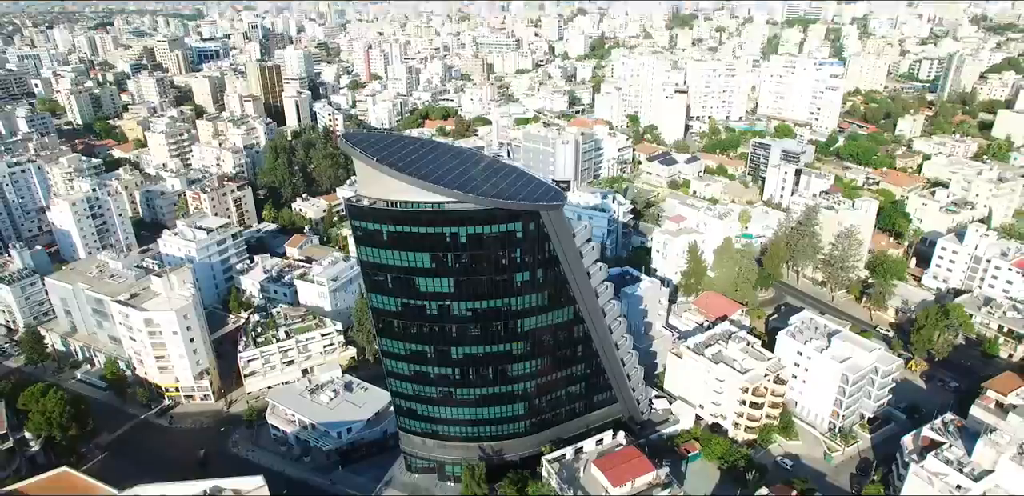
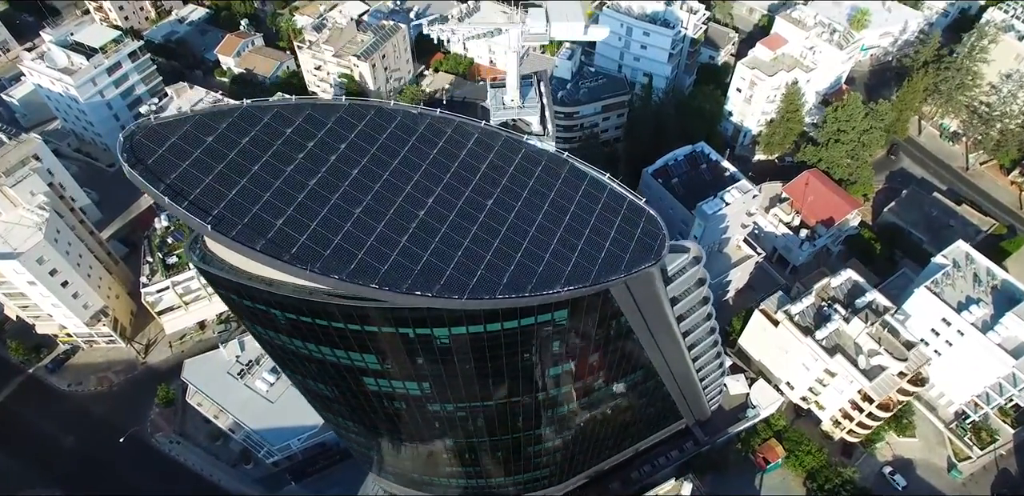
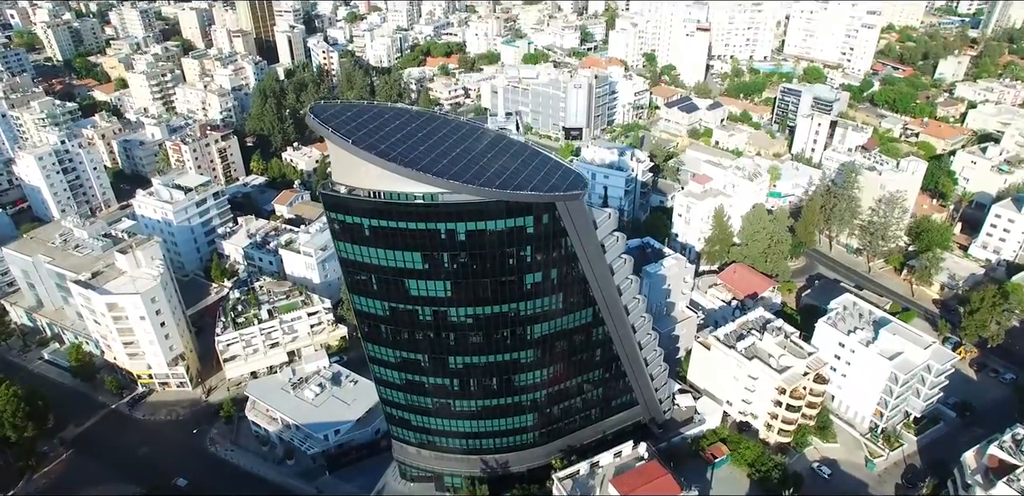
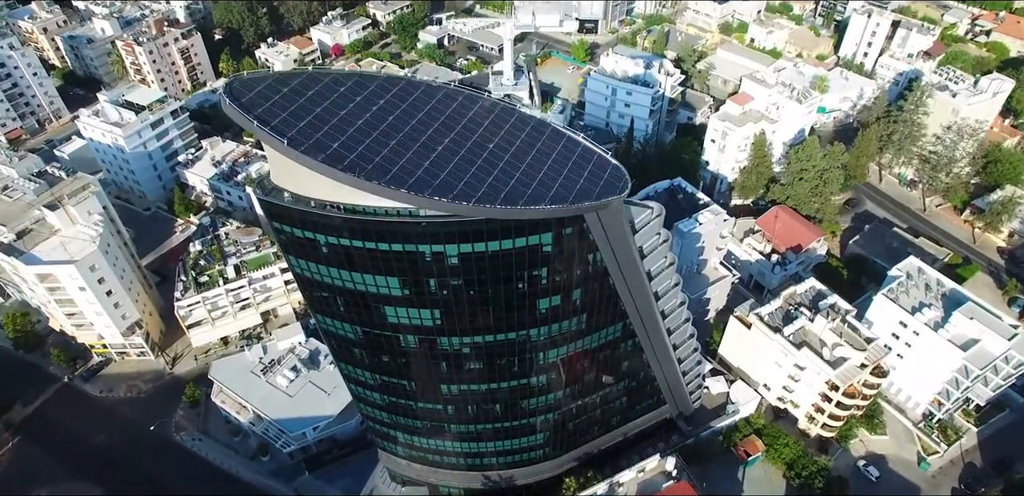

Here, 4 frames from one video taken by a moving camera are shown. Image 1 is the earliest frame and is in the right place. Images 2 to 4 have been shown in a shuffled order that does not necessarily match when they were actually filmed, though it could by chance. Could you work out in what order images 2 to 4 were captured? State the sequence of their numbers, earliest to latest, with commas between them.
3, 4, 2
